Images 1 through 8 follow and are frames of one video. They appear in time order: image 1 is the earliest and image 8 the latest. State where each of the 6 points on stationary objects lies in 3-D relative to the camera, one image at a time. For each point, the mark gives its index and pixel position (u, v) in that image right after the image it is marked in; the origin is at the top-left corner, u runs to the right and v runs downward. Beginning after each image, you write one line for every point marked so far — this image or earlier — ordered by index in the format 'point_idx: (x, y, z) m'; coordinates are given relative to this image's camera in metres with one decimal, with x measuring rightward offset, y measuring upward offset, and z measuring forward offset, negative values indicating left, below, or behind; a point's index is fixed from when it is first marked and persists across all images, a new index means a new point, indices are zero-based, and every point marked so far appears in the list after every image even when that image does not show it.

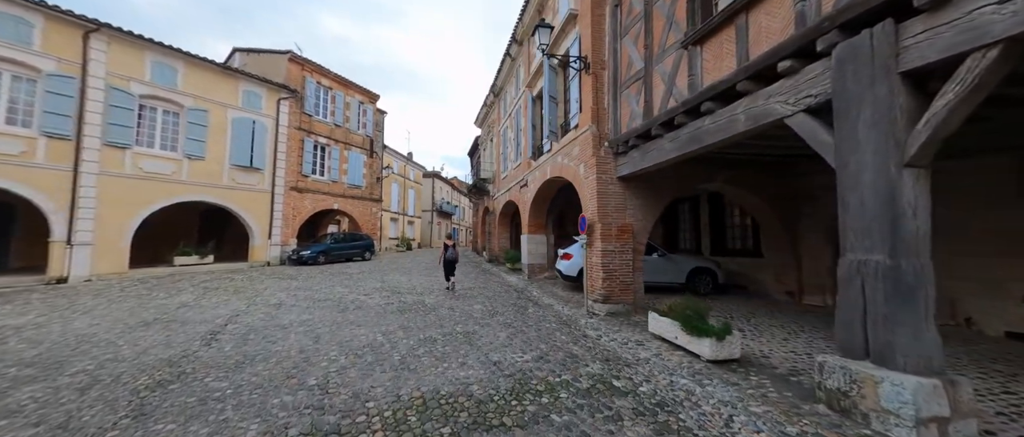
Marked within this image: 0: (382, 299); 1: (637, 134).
0: (-3.4, -2.1, +7.6) m
1: (+2.4, +1.6, +5.6) m
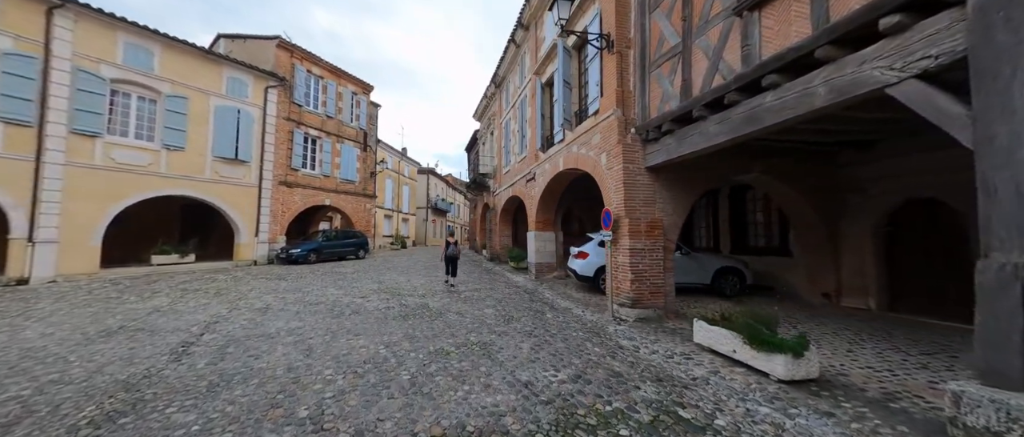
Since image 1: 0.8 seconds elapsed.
0: (-3.1, -2.0, +6.9) m
1: (+2.7, +1.7, +5.0) m
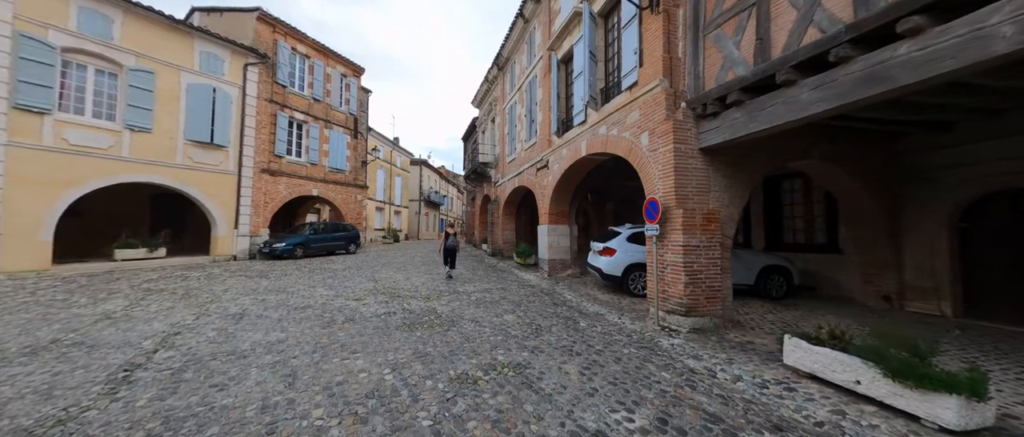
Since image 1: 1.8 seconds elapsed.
0: (-2.7, -1.8, +5.9) m
1: (+3.2, +1.8, +4.1) m
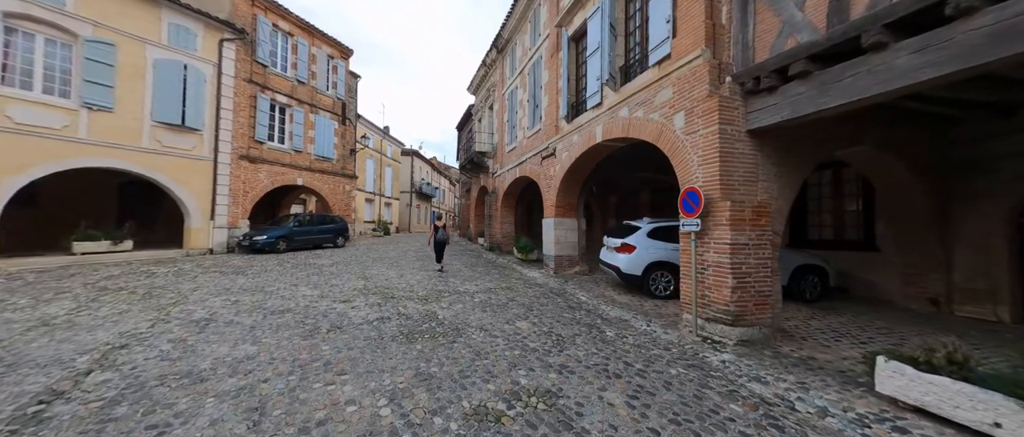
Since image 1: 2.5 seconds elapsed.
0: (-2.5, -1.6, +5.1) m
1: (+3.5, +1.9, +3.4) m
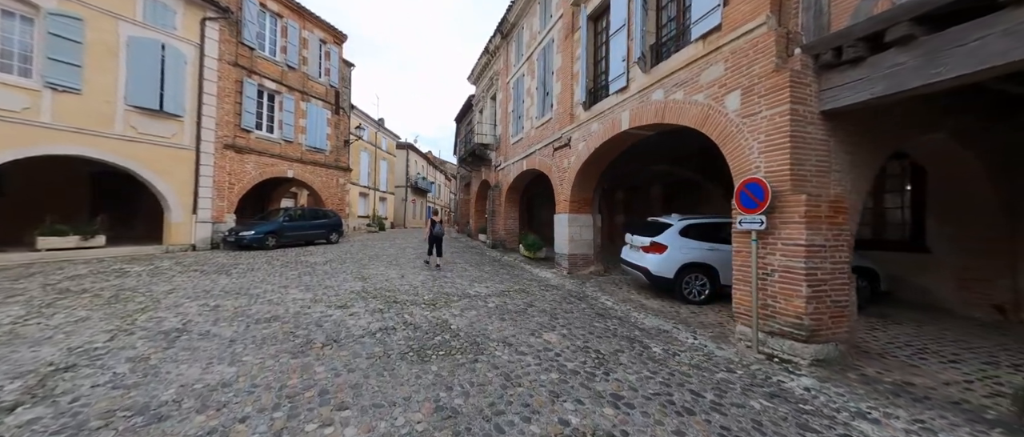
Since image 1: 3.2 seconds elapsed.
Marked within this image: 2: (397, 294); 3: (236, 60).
0: (-2.1, -1.5, +4.5) m
1: (+3.9, +1.9, +2.8) m
2: (-2.3, -1.5, +5.9) m
3: (-12.3, +7.0, +13.0) m
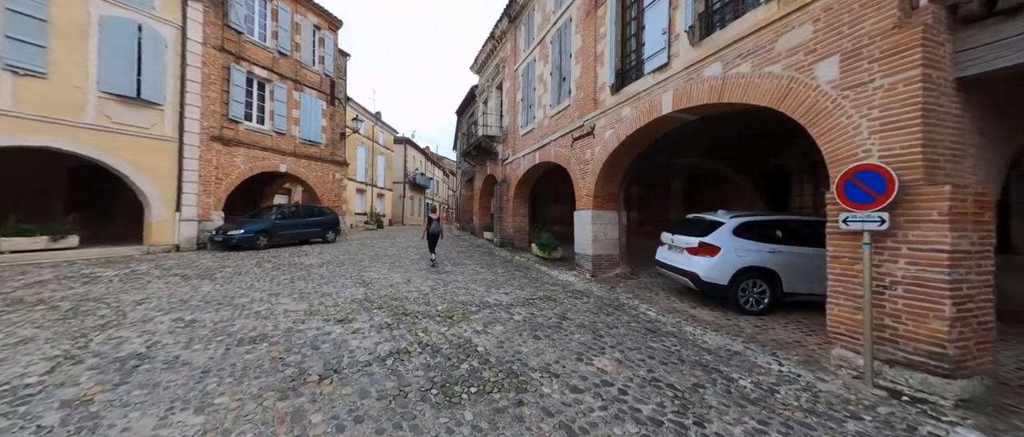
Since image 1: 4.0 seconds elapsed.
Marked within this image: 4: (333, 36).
0: (-1.7, -1.5, +3.7) m
1: (+4.4, +1.9, +2.0) m
2: (-1.8, -1.5, +5.1) m
3: (-11.9, +7.1, +12.0) m
4: (-10.3, +10.5, +16.9) m
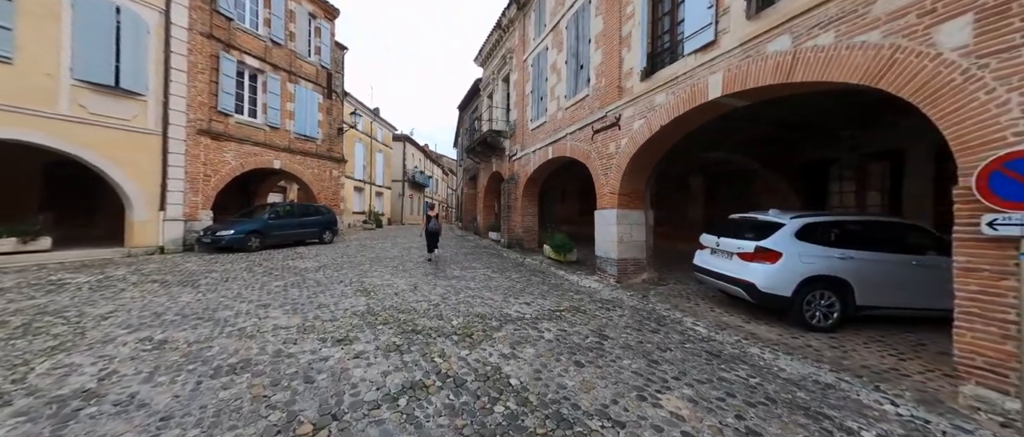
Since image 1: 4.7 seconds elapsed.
0: (-1.3, -1.5, +3.0) m
1: (+4.8, +1.9, +1.4) m
2: (-1.5, -1.5, +4.4) m
3: (-11.6, +7.1, +11.2) m
4: (-10.0, +10.6, +16.1) m
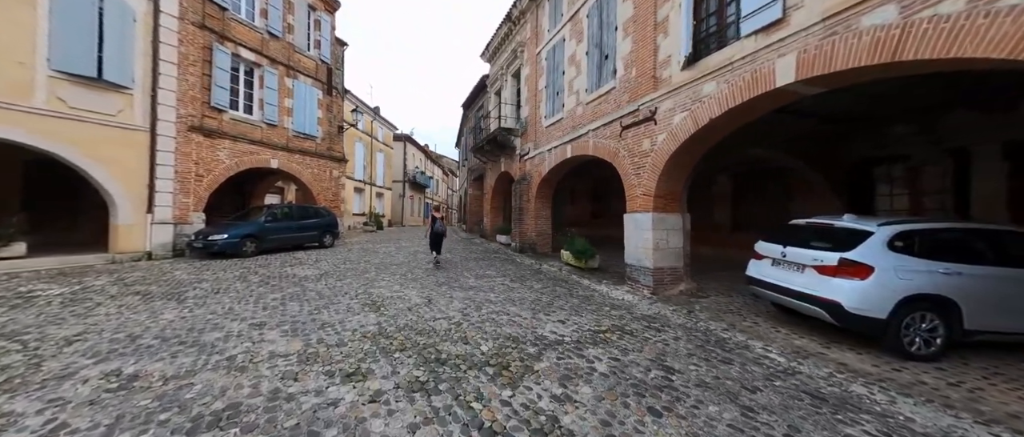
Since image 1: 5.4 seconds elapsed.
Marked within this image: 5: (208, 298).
0: (-0.8, -1.6, +2.4) m
1: (+5.3, +1.8, +0.7) m
2: (-1.0, -1.6, +3.7) m
3: (-11.1, +7.0, +10.6) m
4: (-9.6, +10.5, +15.4) m
5: (-5.7, -1.5, +5.5) m
